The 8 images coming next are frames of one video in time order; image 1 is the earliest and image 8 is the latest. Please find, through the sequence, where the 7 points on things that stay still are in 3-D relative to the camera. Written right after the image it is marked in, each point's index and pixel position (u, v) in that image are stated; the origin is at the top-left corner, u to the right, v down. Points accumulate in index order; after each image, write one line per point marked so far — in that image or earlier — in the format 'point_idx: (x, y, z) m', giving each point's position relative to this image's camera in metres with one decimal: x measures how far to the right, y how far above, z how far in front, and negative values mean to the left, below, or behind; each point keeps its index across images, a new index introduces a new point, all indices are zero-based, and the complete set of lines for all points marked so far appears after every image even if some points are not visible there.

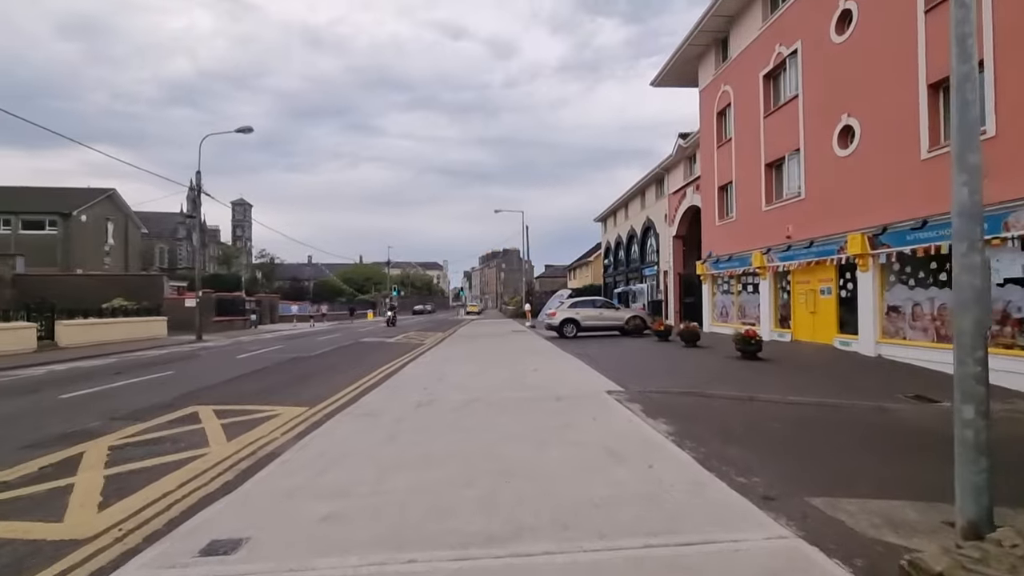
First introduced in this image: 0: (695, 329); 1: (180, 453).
0: (+7.3, -1.6, +19.7) m
1: (-4.9, -2.4, +7.2) m
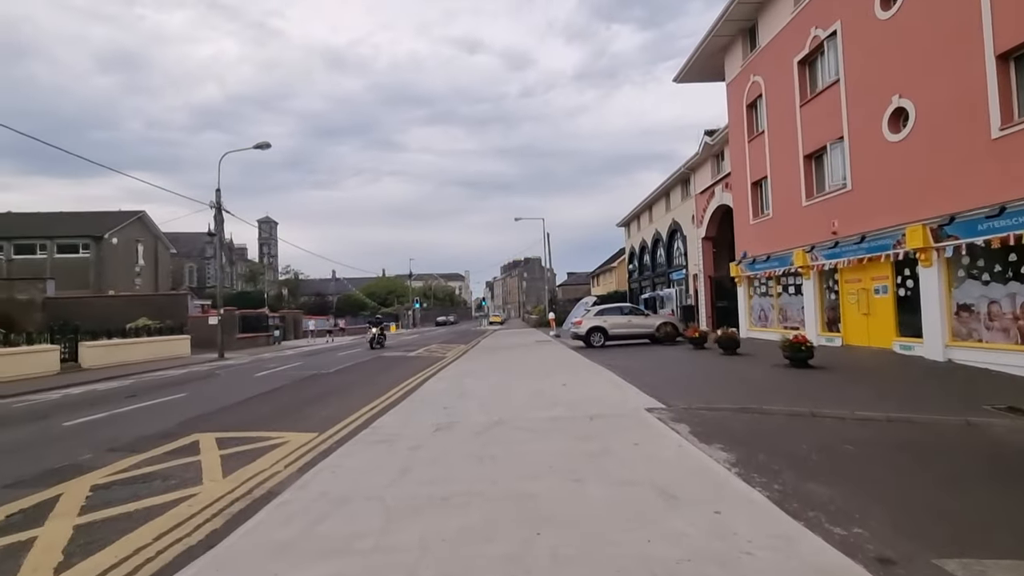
0: (+8.3, -1.7, +18.3) m
1: (-4.5, -2.7, +6.4) m
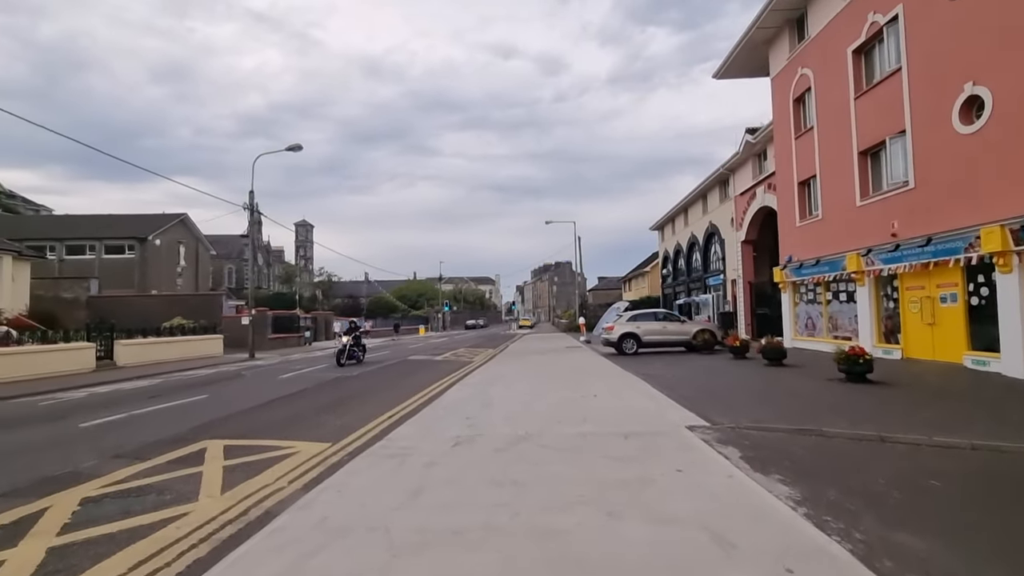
0: (+9.3, -2.0, +17.0) m
1: (-4.2, -2.7, +5.9) m
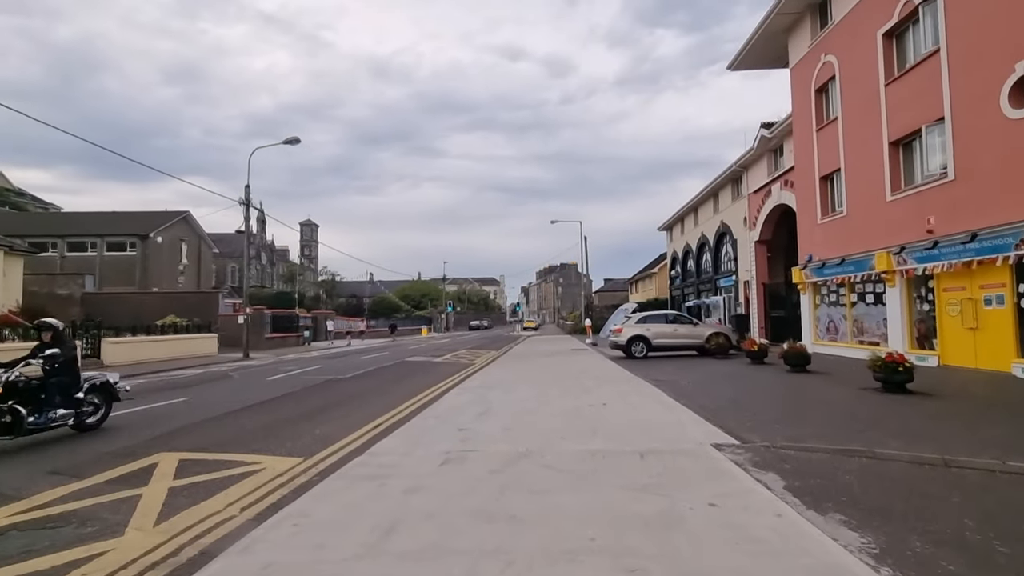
0: (+9.4, -2.0, +15.7) m
1: (-4.3, -2.5, +4.8) m
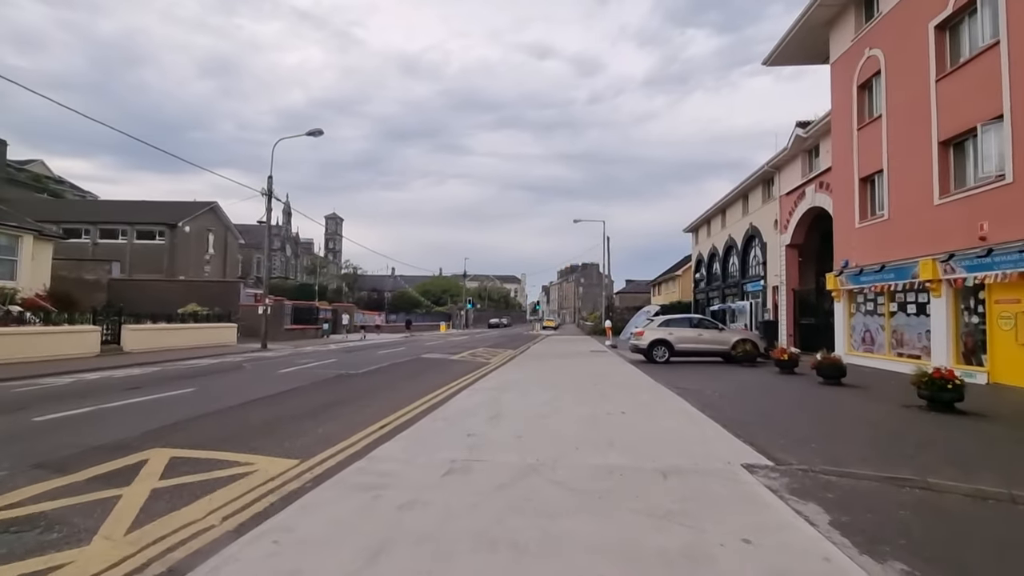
0: (+9.8, -2.2, +14.7) m
1: (-4.3, -2.4, +4.4) m
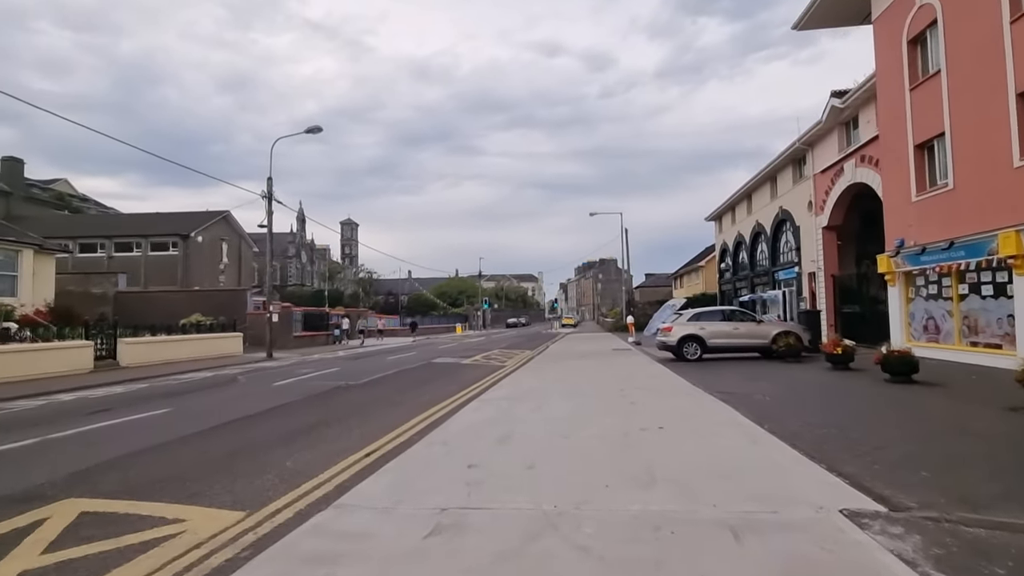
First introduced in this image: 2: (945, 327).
0: (+10.2, -1.7, +12.6) m
1: (-4.3, -2.4, +2.7) m
2: (+14.3, -1.3, +16.1) m
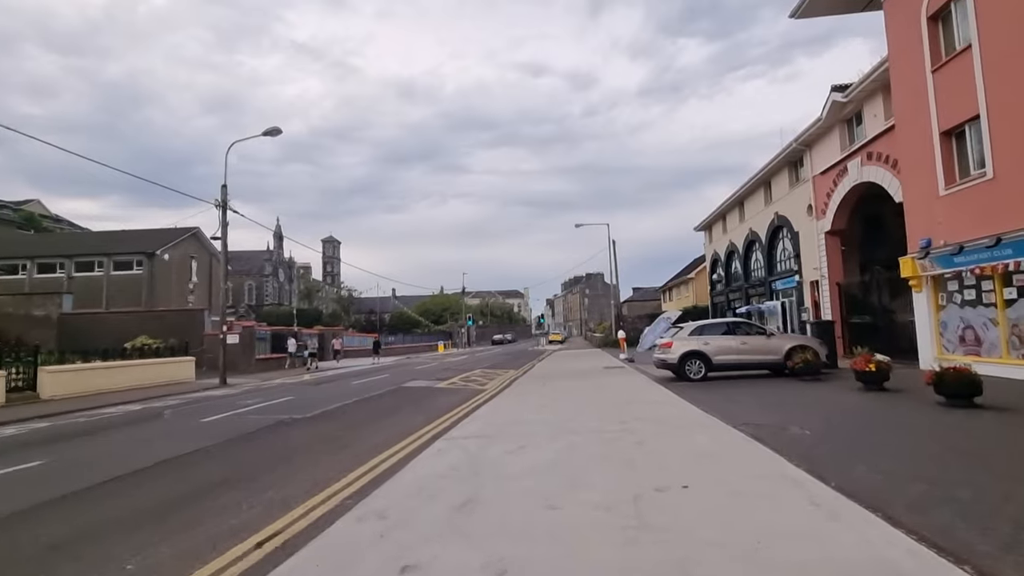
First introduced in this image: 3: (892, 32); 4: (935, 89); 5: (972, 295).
0: (+9.6, -1.8, +10.4) m
1: (-4.5, -2.4, +0.1) m
2: (+13.6, -1.4, +14.0) m
3: (+13.2, +9.0, +17.1) m
4: (+13.3, +6.2, +15.3) m
5: (+13.6, -0.2, +14.5) m
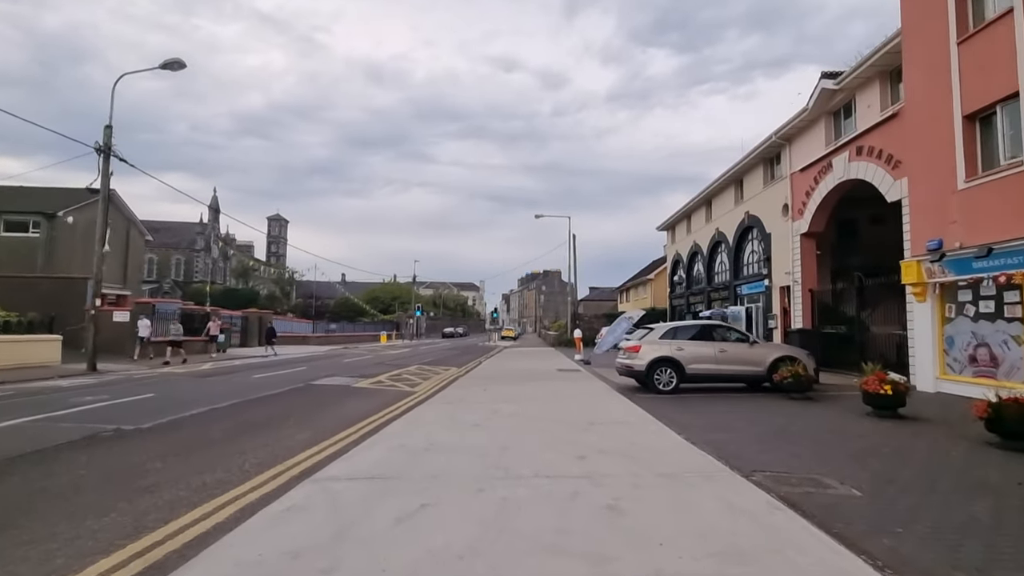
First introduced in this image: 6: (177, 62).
0: (+8.4, -1.8, +7.9) m
1: (-4.9, -1.8, -3.6) m
2: (+12.0, -1.7, +11.9) m
3: (+12.0, +8.7, +14.8) m
4: (+12.0, +6.0, +13.1) m
5: (+12.0, -0.5, +12.3) m
6: (-13.6, +9.2, +20.0) m
